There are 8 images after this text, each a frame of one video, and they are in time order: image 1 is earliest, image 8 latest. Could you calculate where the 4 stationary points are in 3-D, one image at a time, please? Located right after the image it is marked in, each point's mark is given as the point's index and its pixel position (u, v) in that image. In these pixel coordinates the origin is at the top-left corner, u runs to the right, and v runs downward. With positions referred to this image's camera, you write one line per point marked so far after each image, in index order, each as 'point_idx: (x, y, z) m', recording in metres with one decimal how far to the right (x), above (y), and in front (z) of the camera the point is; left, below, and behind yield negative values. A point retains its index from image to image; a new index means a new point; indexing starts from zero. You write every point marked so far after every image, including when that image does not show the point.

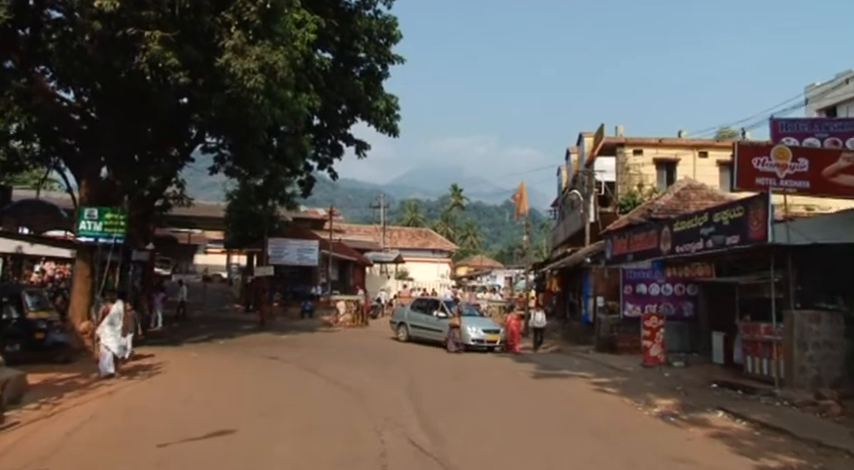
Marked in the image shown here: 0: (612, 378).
0: (+4.0, -3.1, +13.9) m
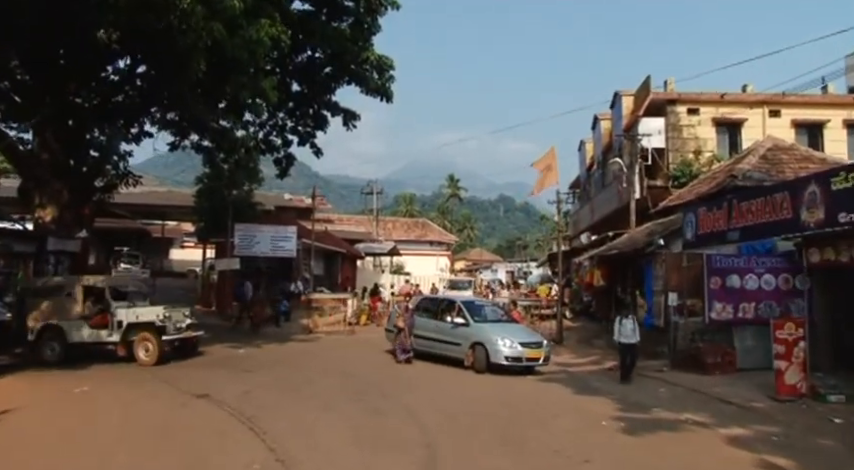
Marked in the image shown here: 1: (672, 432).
0: (+4.3, -2.6, +8.5) m
1: (+3.2, -2.5, +8.2) m
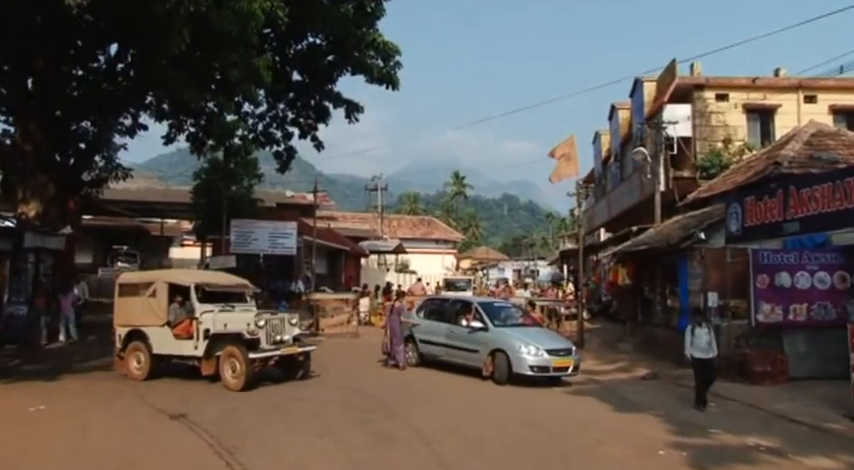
0: (+4.5, -2.5, +6.9) m
1: (+3.4, -2.4, +6.7) m
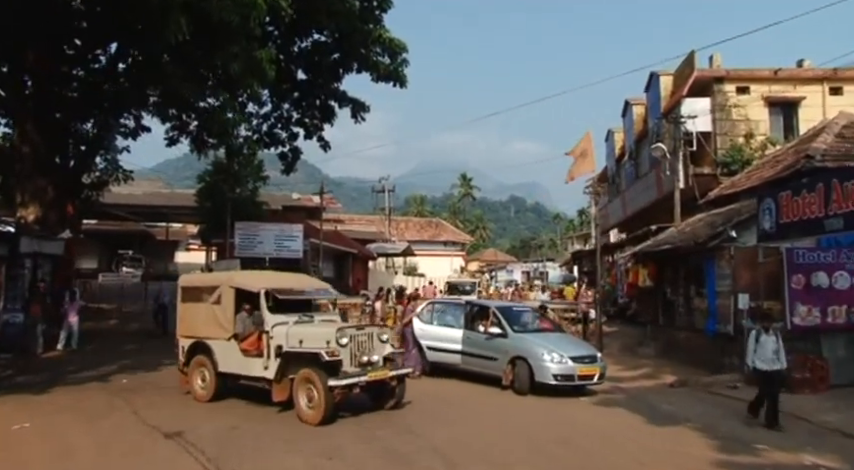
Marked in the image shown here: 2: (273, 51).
0: (+4.7, -2.4, +6.2) m
1: (+3.6, -2.4, +5.9) m
2: (-3.3, +3.9, +13.4) m
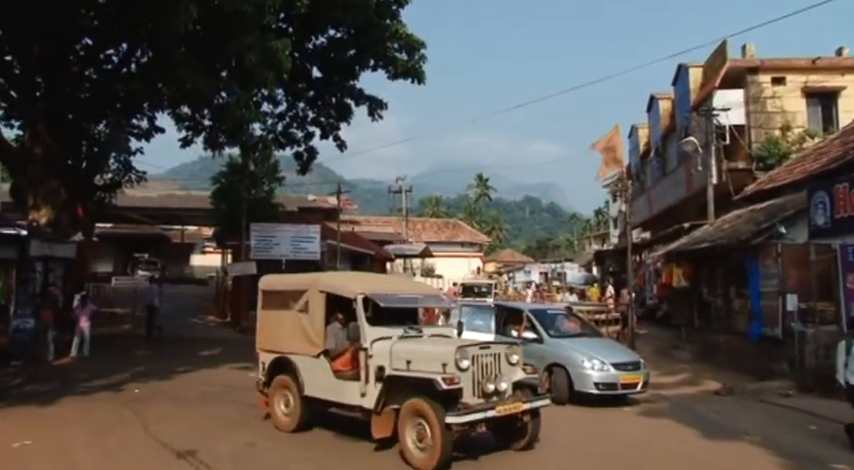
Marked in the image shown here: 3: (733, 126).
0: (+5.1, -2.3, +5.4) m
1: (+3.9, -2.3, +5.2) m
2: (-2.8, +3.9, +12.8) m
3: (+9.2, +3.3, +19.1) m
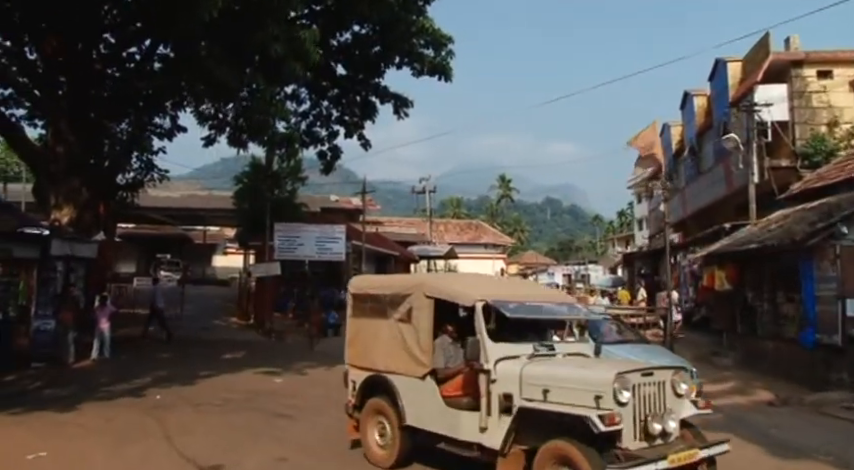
0: (+5.5, -2.3, +4.6) m
1: (+4.3, -2.3, +4.5) m
2: (-2.2, +3.9, +12.3) m
3: (+10.0, +3.2, +18.3) m
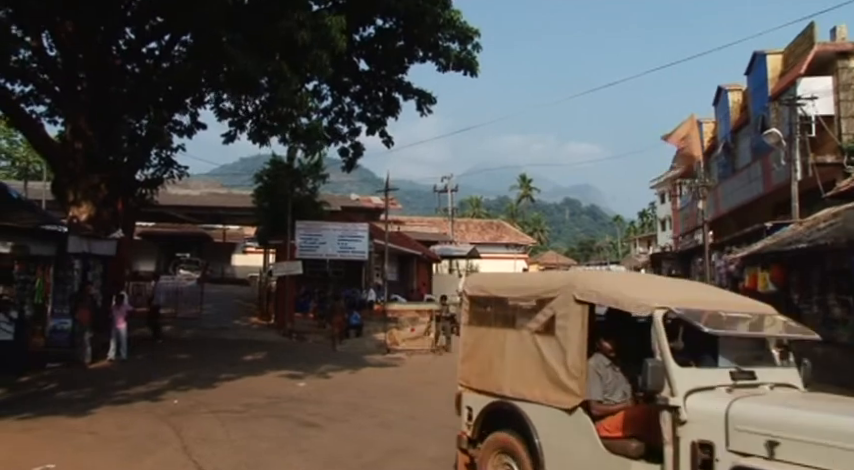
0: (+5.8, -2.3, +3.8) m
1: (+4.6, -2.3, +3.7) m
2: (-1.6, +3.9, +11.8) m
3: (+10.7, +3.3, +17.4) m
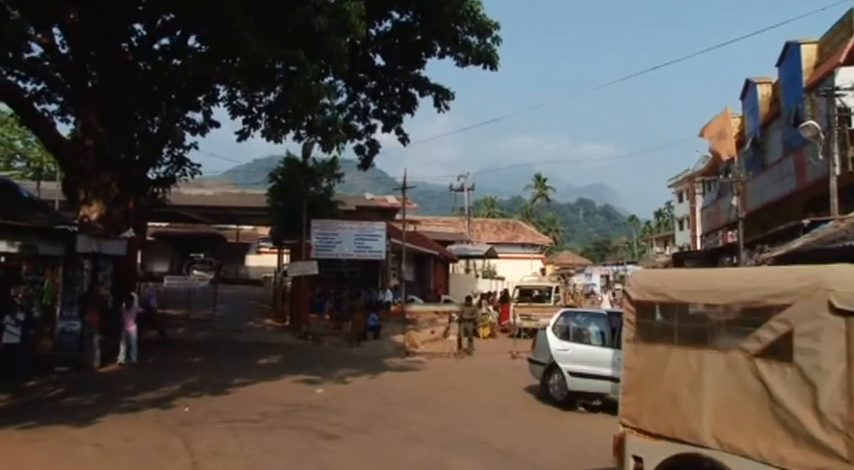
0: (+6.0, -2.2, +3.1) m
1: (+4.9, -2.2, +3.0) m
2: (-1.2, +4.0, +11.2) m
3: (+11.3, +3.3, +16.5) m
